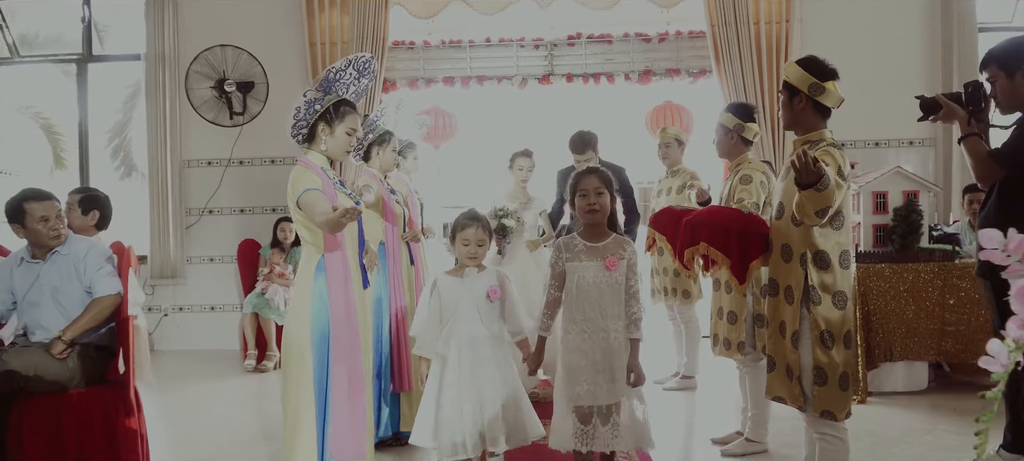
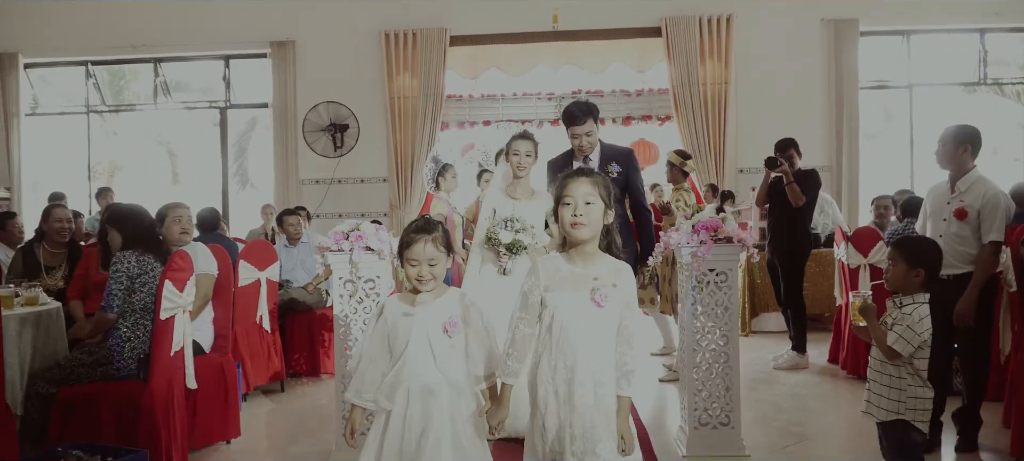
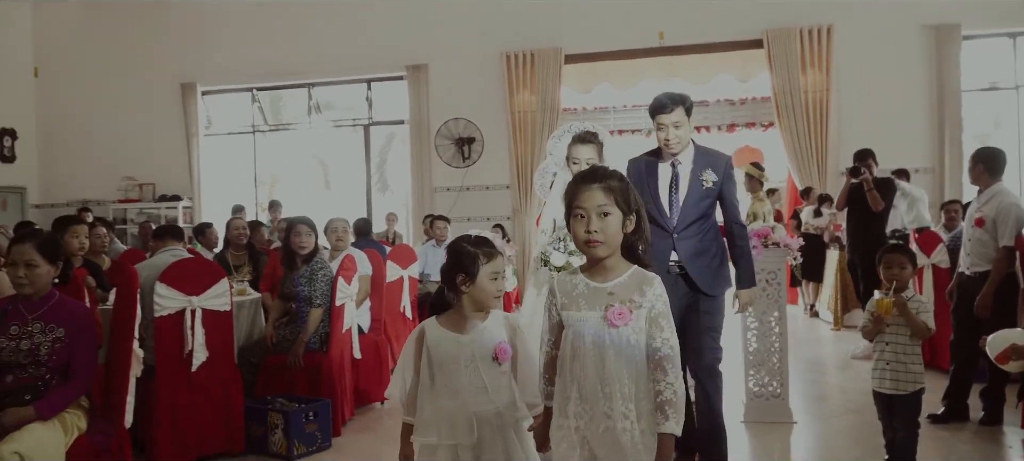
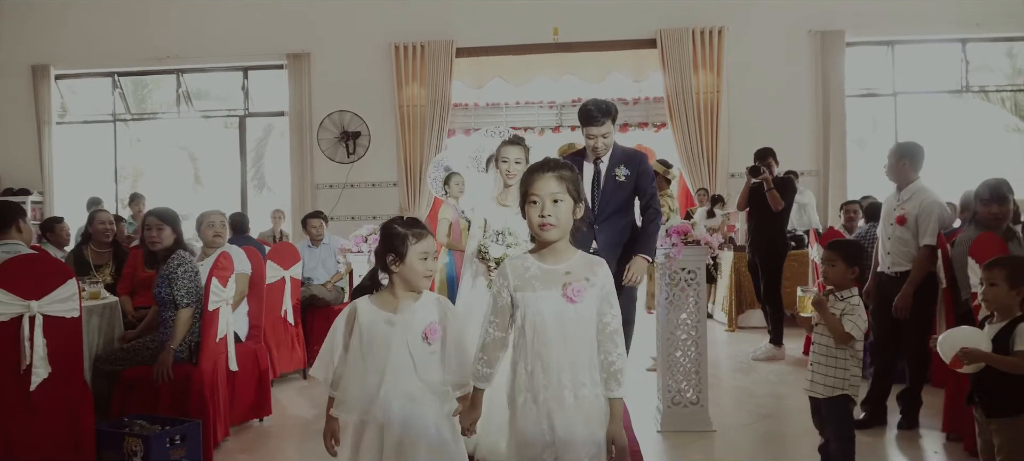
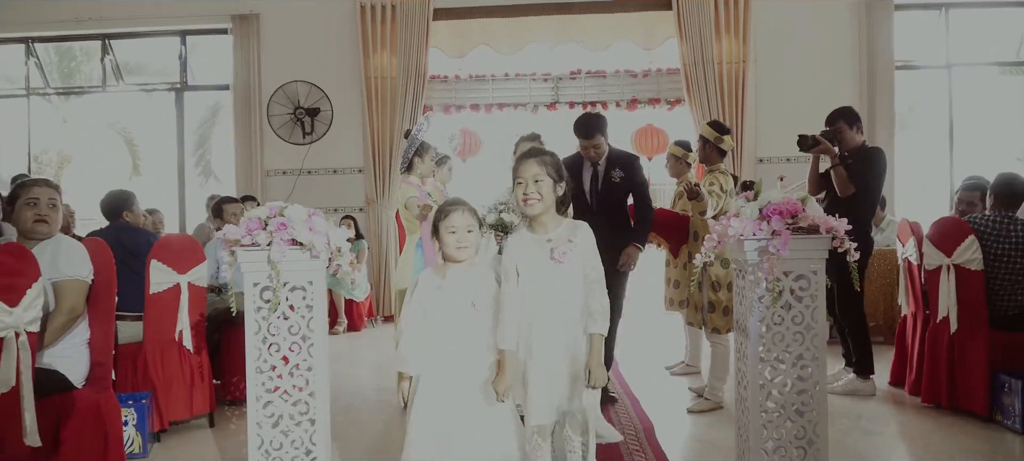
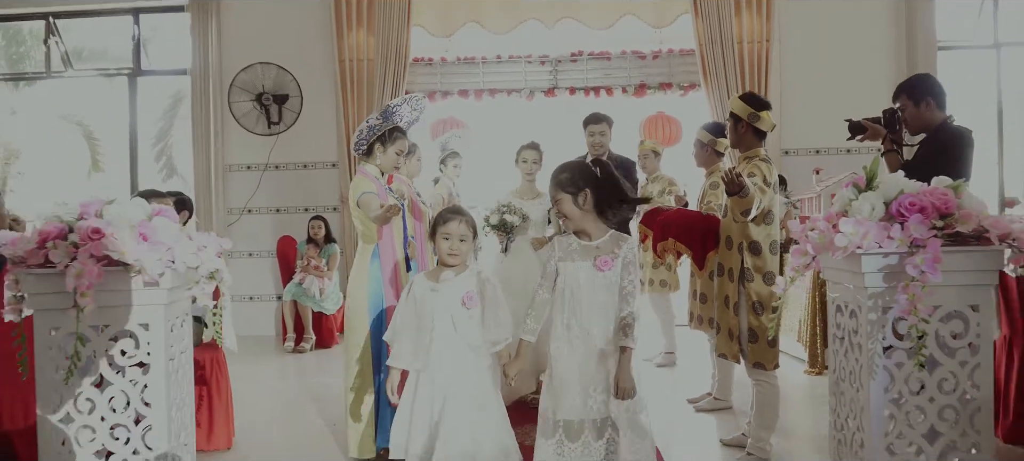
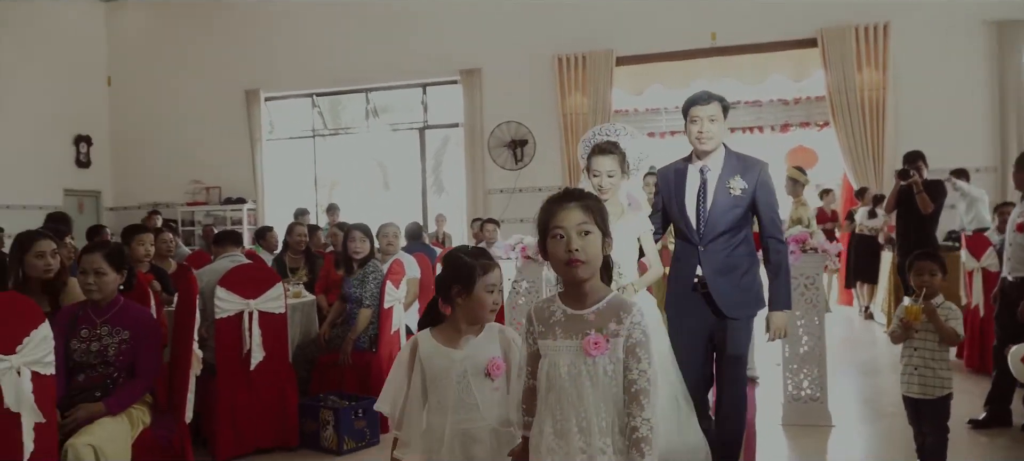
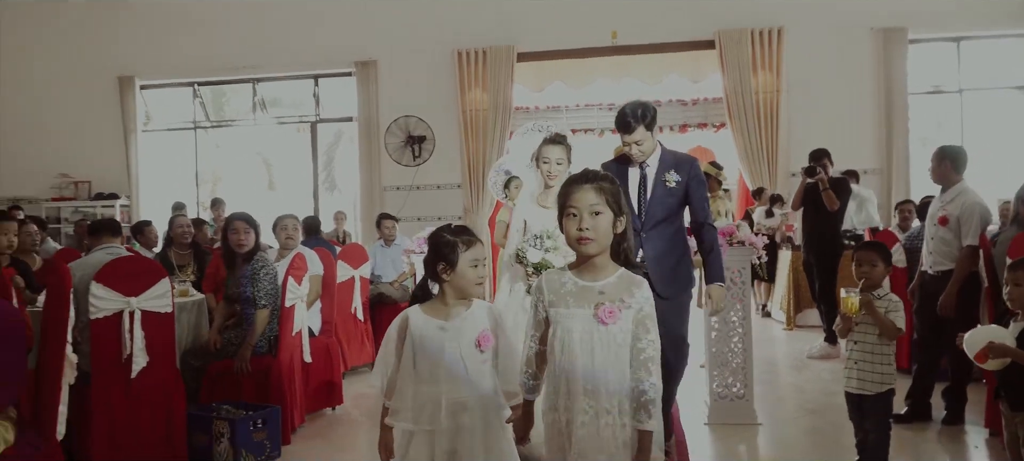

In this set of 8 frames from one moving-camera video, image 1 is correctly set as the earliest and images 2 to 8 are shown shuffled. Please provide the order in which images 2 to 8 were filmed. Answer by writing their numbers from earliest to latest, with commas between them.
6, 5, 2, 4, 8, 3, 7
